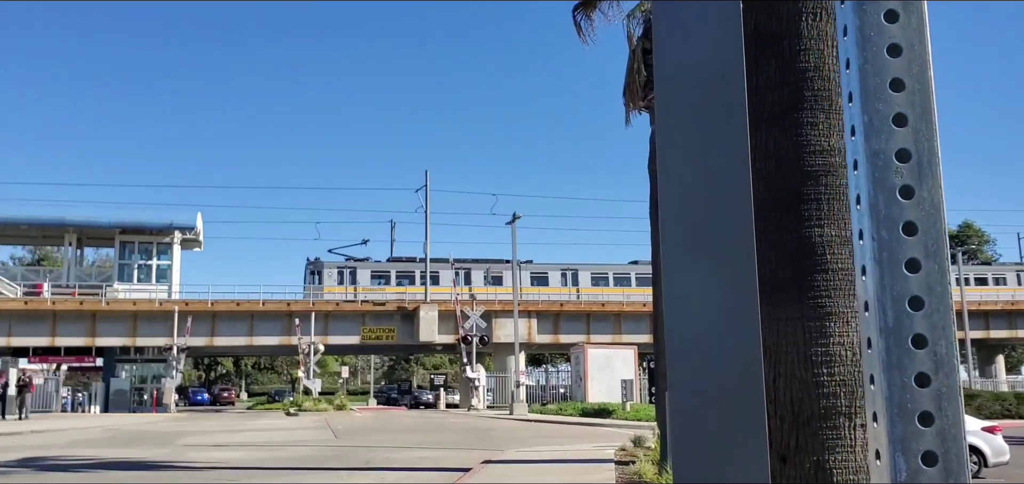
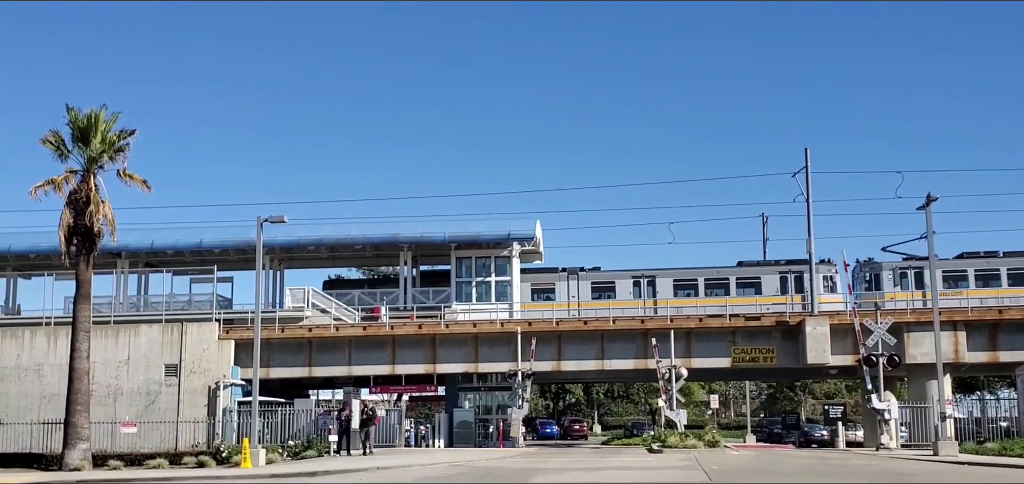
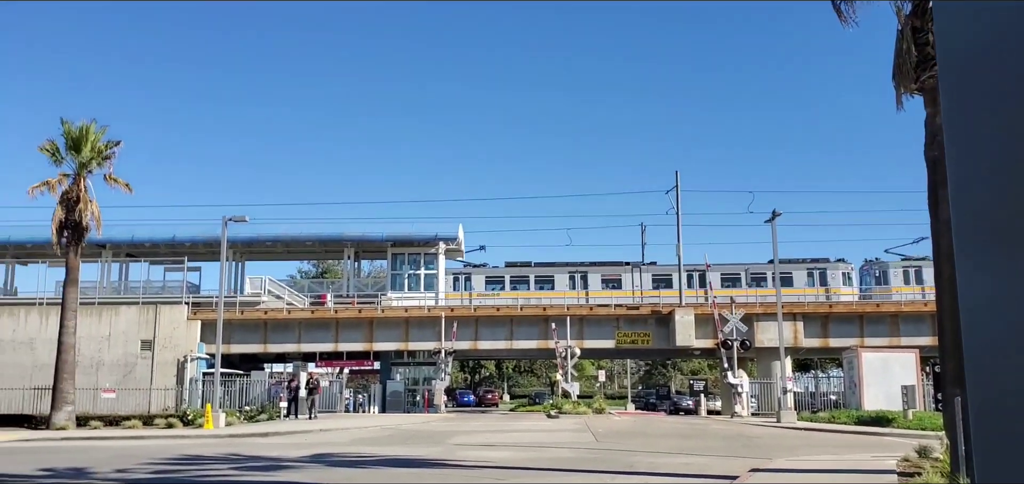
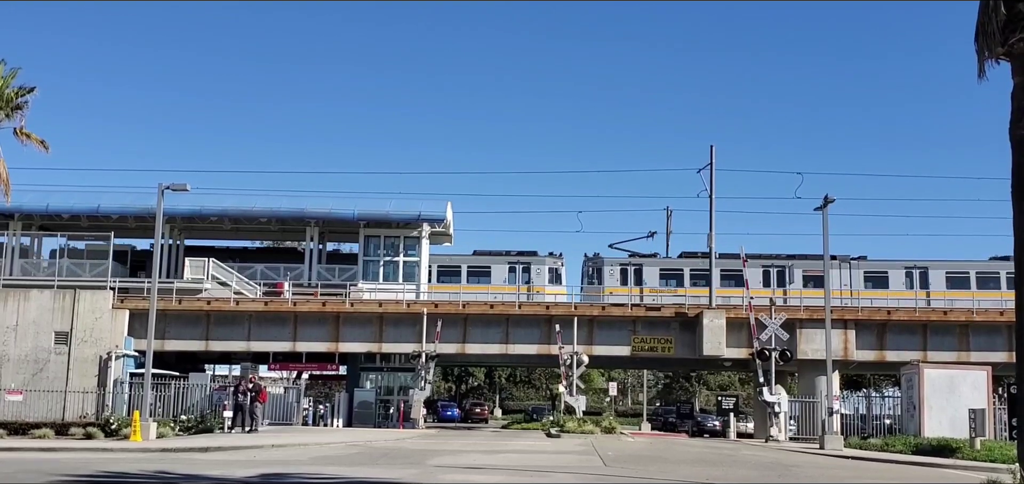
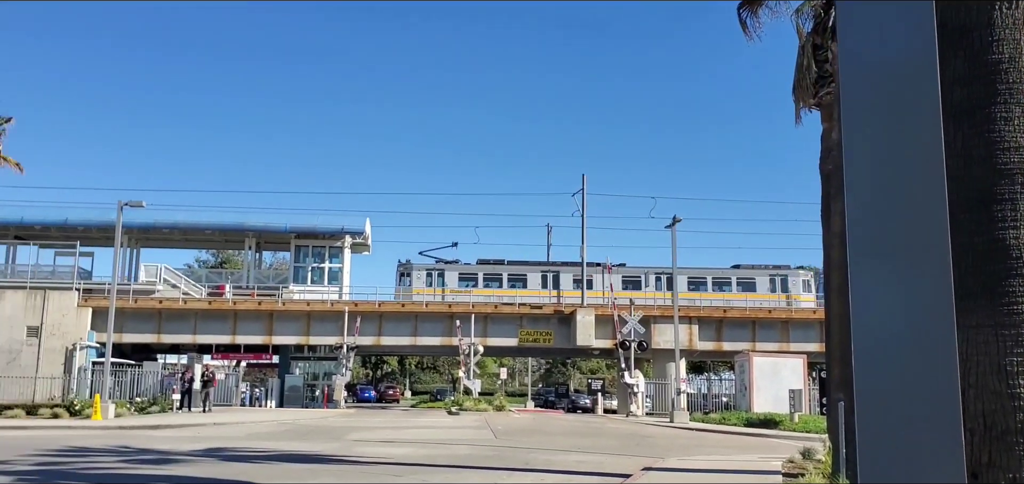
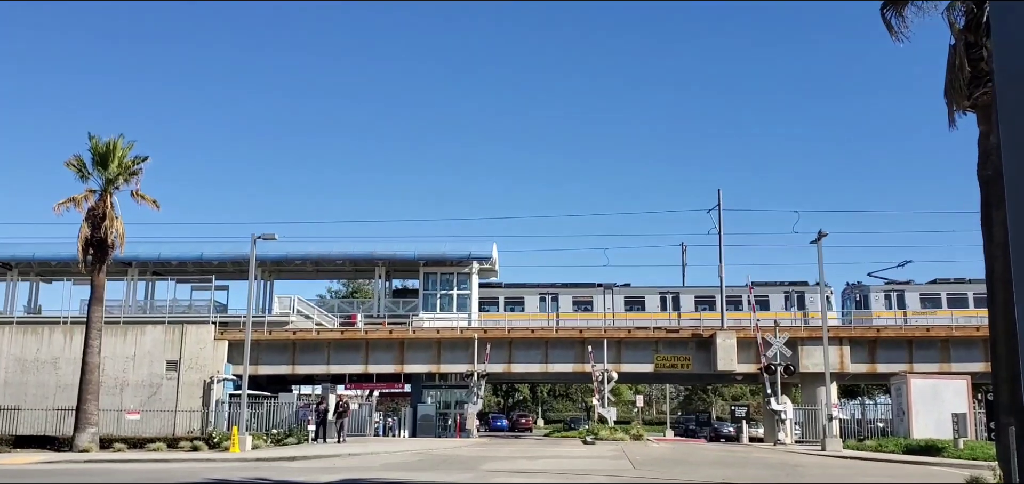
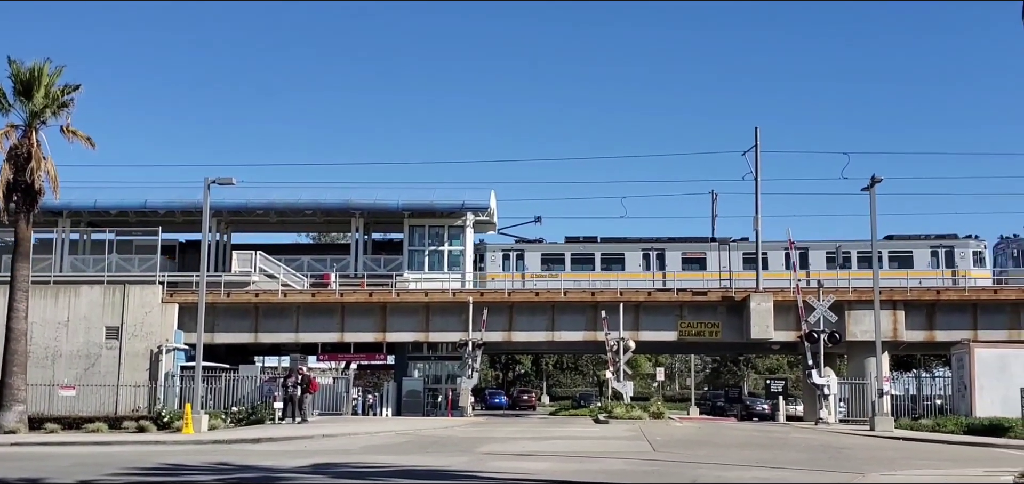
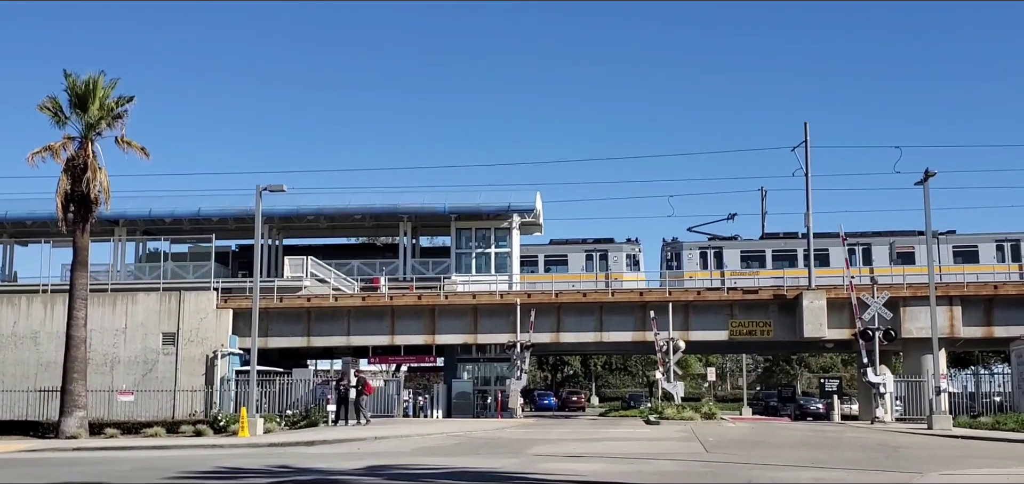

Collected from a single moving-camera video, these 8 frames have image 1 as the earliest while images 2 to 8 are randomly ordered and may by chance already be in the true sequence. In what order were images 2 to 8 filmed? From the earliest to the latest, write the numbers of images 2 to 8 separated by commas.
5, 3, 6, 2, 8, 7, 4
